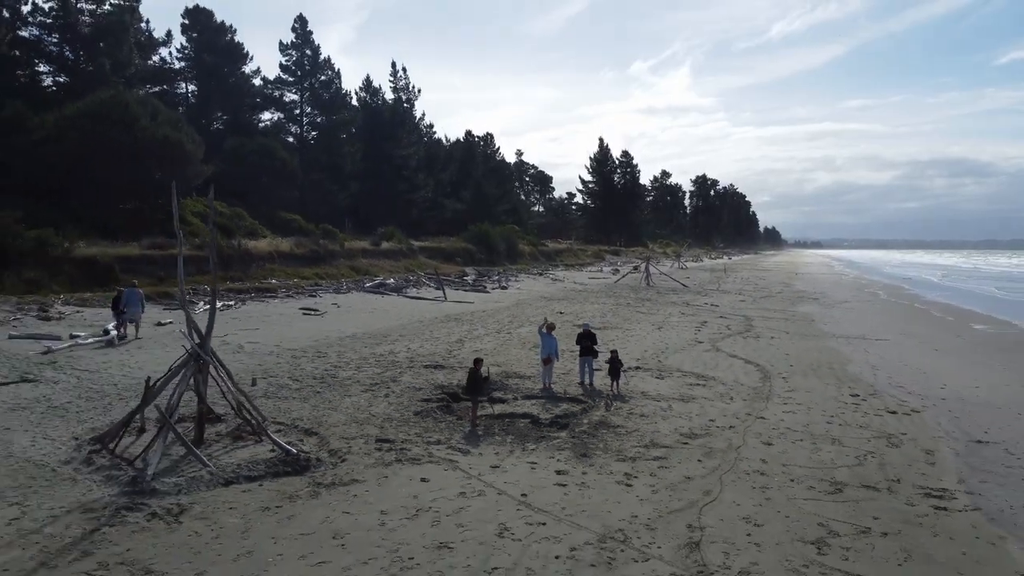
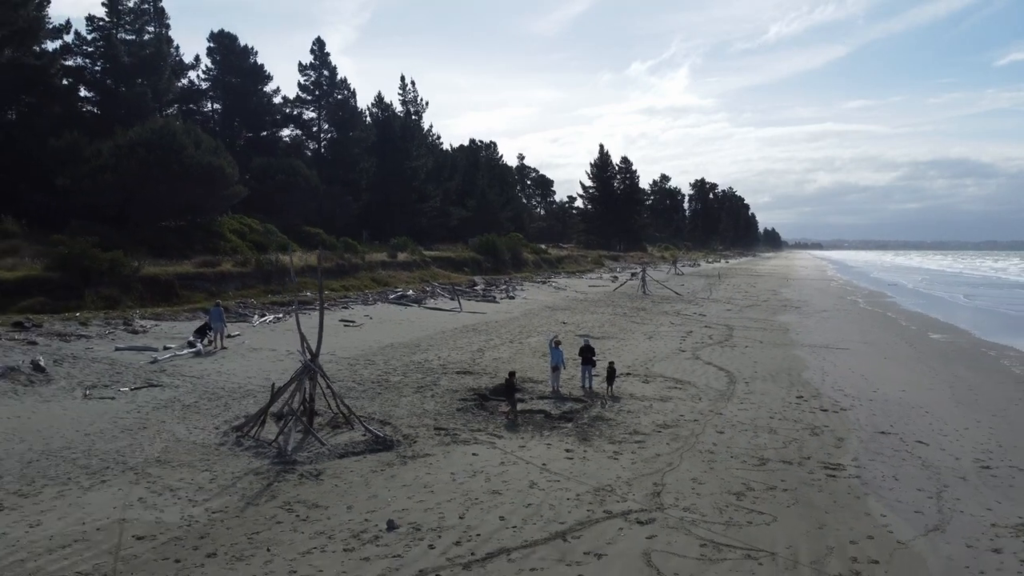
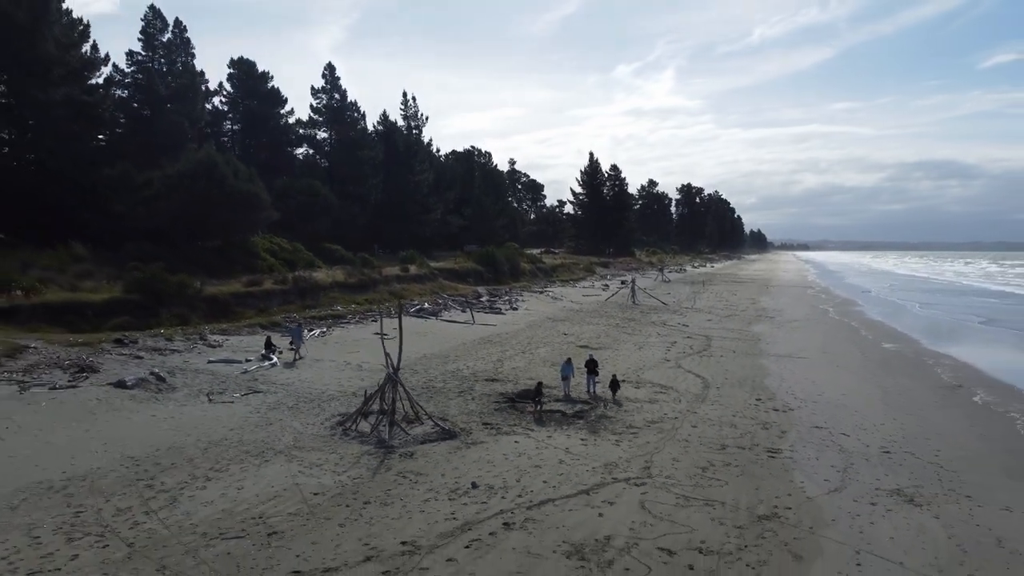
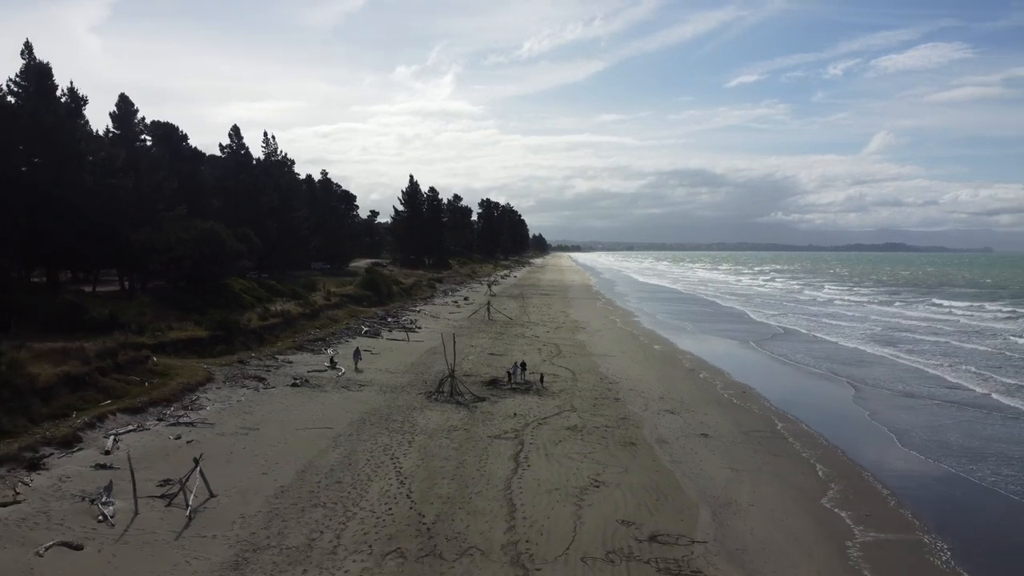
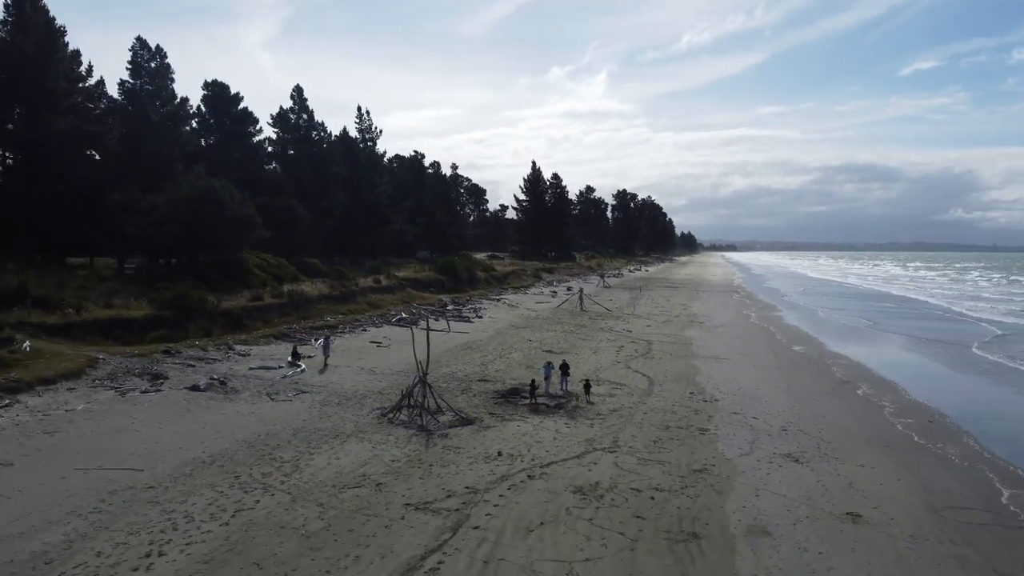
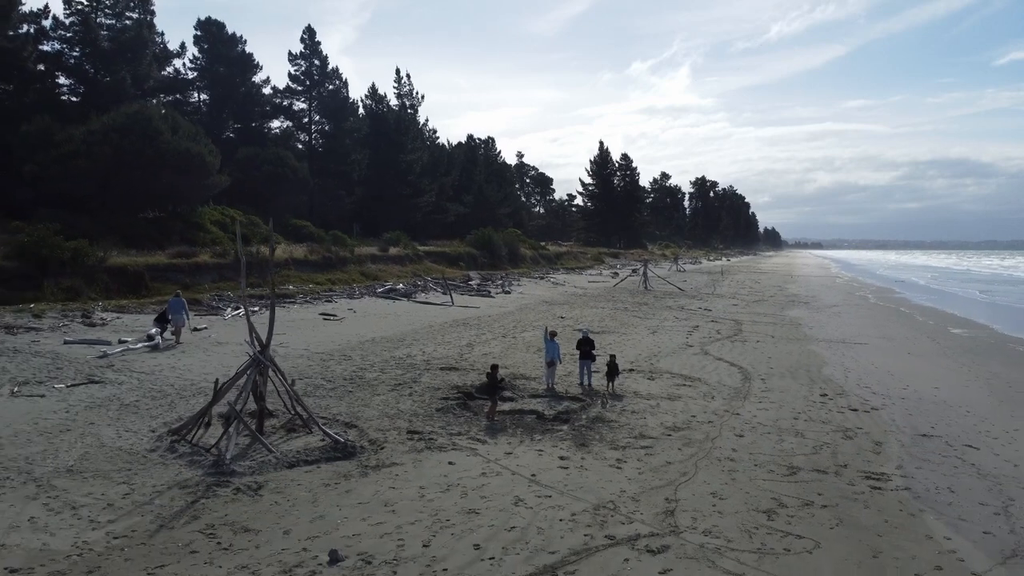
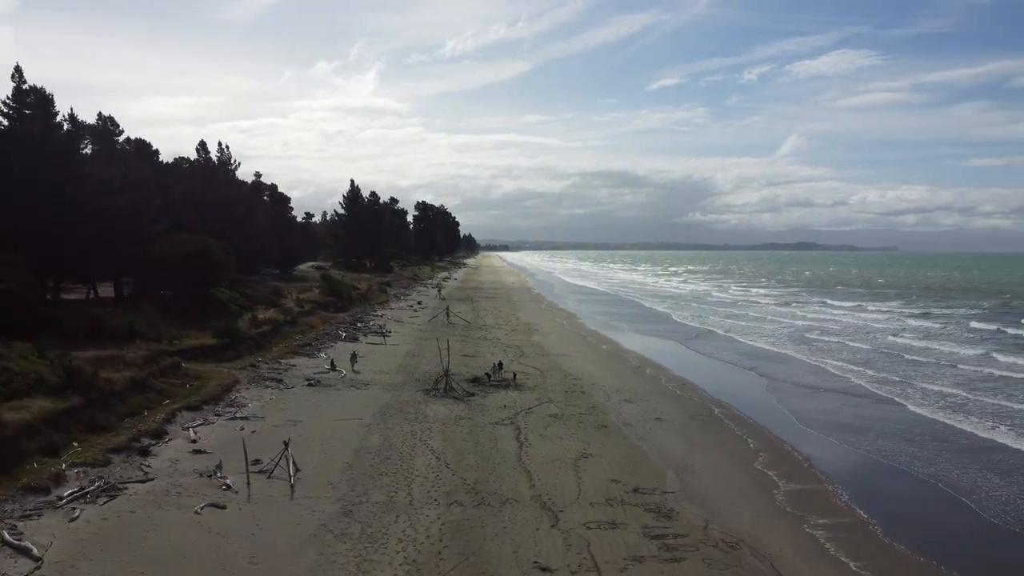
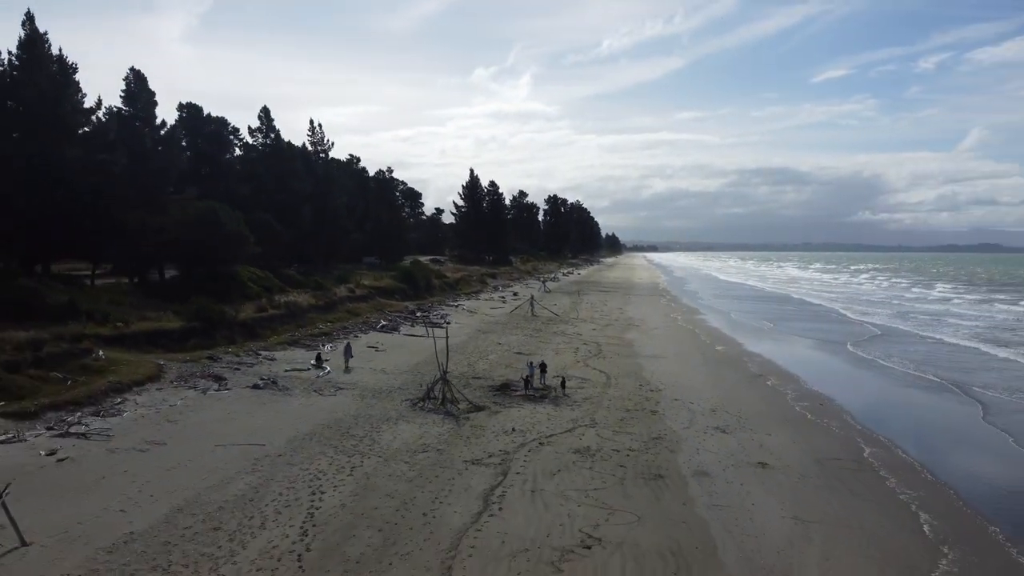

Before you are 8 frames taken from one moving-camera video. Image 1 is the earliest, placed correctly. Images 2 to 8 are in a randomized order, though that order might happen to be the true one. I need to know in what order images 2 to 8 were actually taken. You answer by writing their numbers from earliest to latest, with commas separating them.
6, 2, 3, 5, 8, 4, 7
